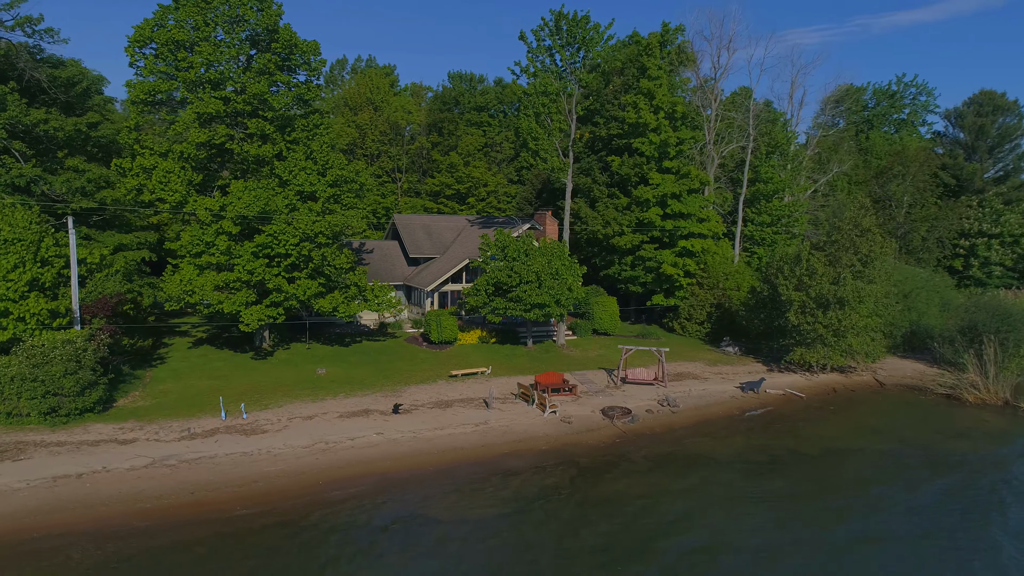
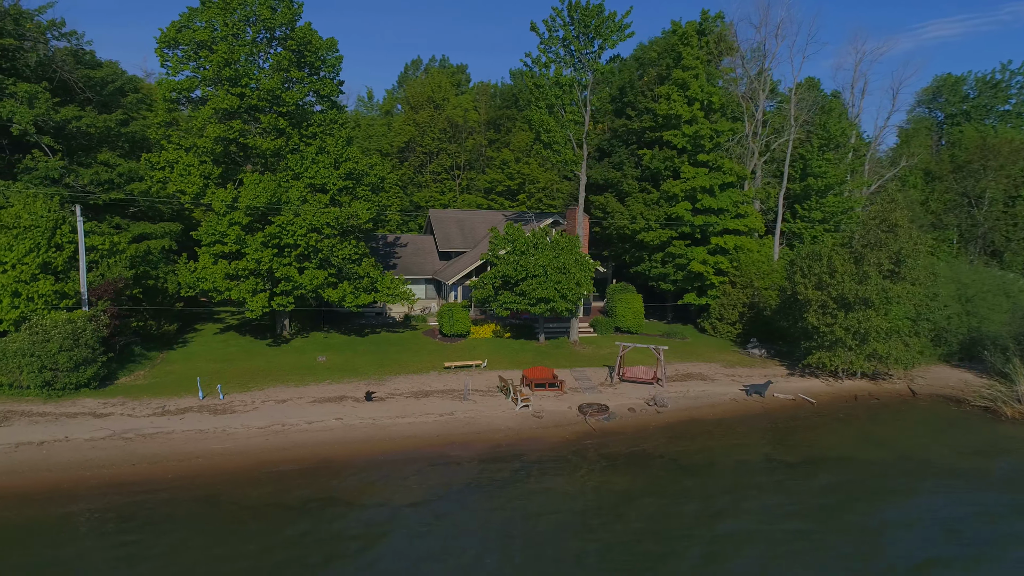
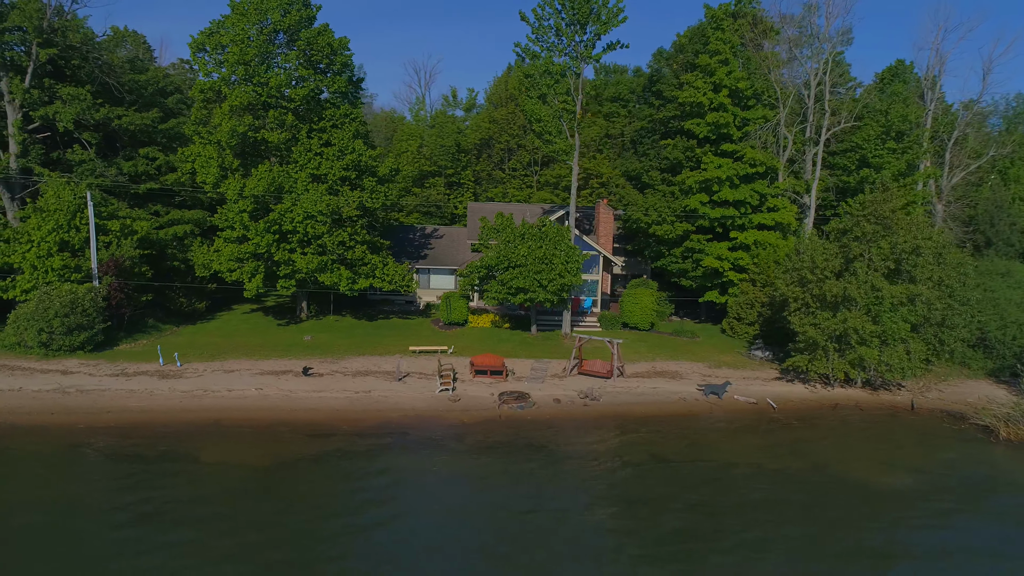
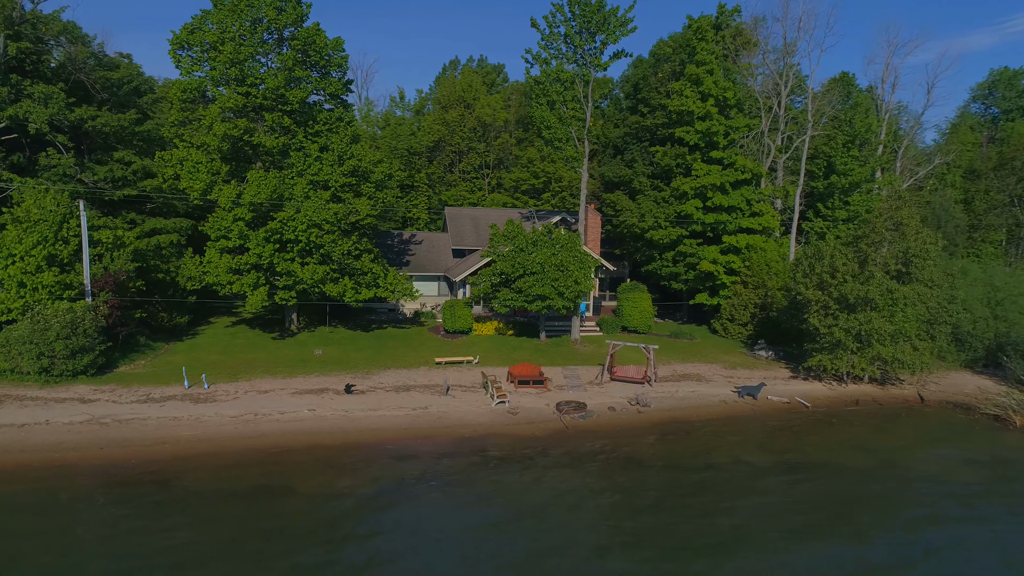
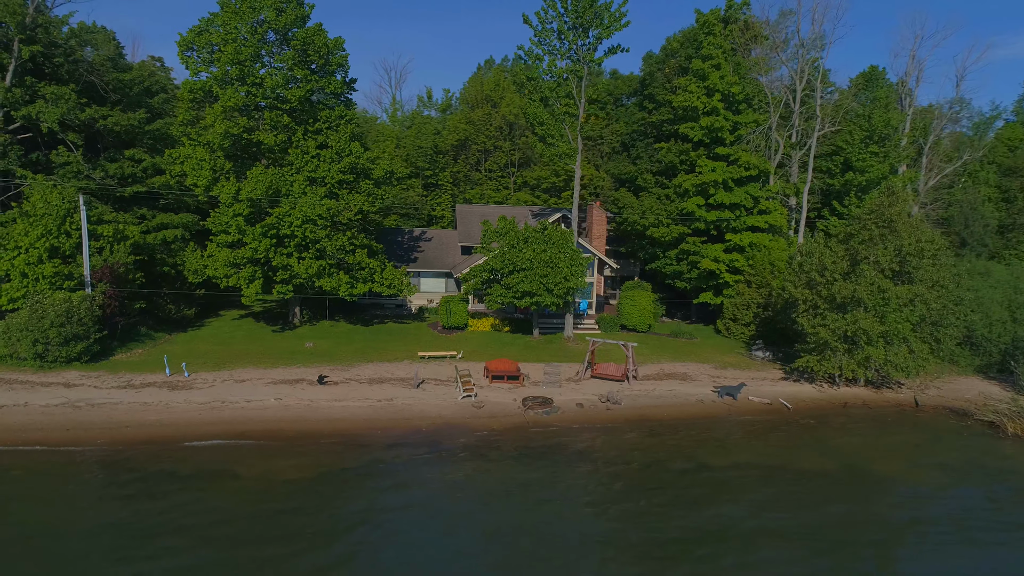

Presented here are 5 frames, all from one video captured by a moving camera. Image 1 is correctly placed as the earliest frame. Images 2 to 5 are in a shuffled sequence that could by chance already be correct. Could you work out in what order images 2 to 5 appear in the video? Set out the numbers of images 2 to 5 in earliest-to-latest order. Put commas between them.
2, 4, 5, 3
